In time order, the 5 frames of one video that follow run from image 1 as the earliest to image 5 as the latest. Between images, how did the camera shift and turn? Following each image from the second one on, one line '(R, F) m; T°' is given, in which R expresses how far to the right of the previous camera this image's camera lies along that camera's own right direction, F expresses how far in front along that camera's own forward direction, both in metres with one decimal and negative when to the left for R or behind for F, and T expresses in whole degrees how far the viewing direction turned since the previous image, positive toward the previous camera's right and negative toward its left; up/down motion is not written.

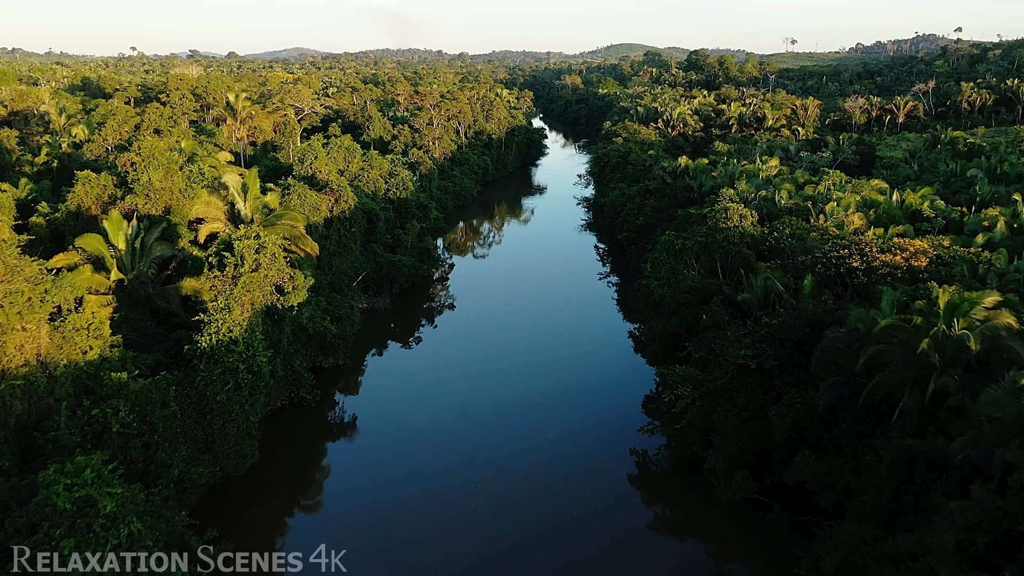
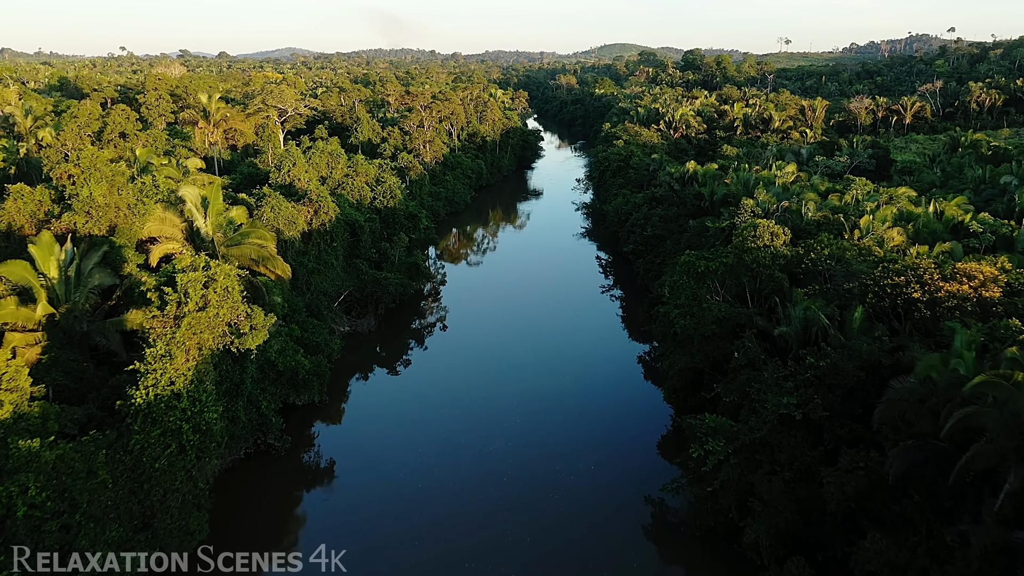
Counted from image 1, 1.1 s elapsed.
(-0.1, +2.4) m; 0°
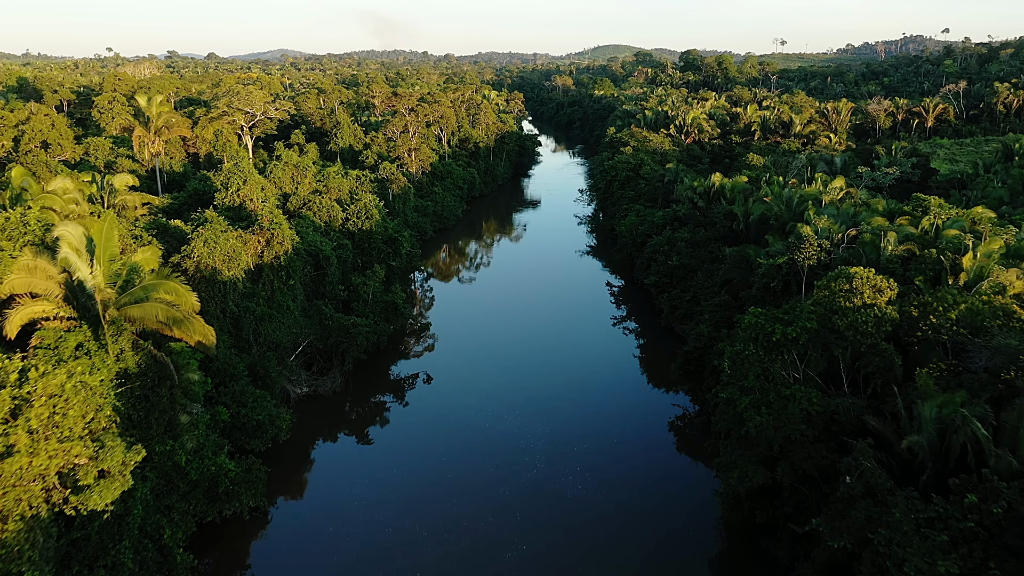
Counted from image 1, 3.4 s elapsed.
(-0.1, +4.5) m; 0°
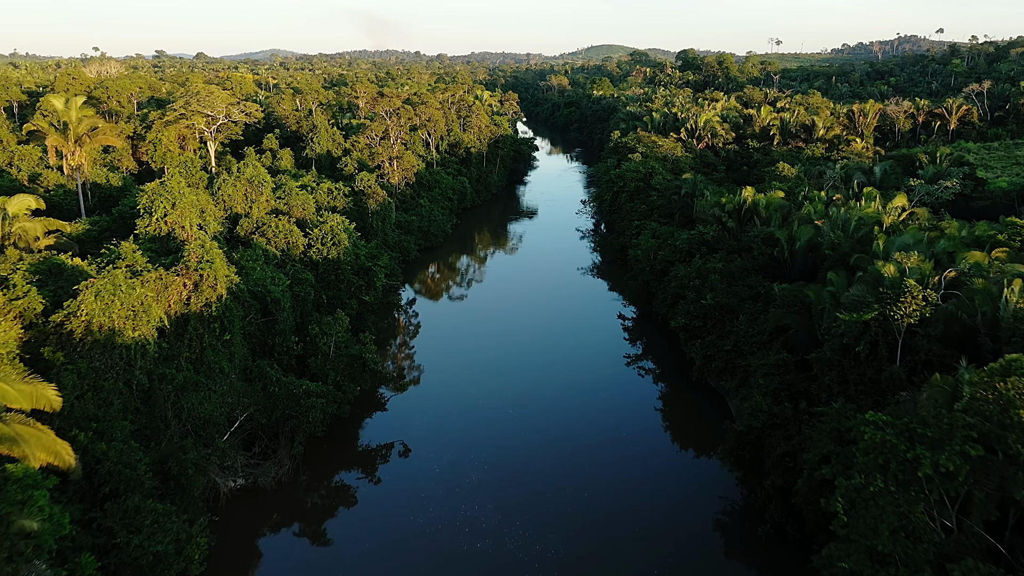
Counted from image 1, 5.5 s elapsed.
(-0.1, +4.2) m; 0°
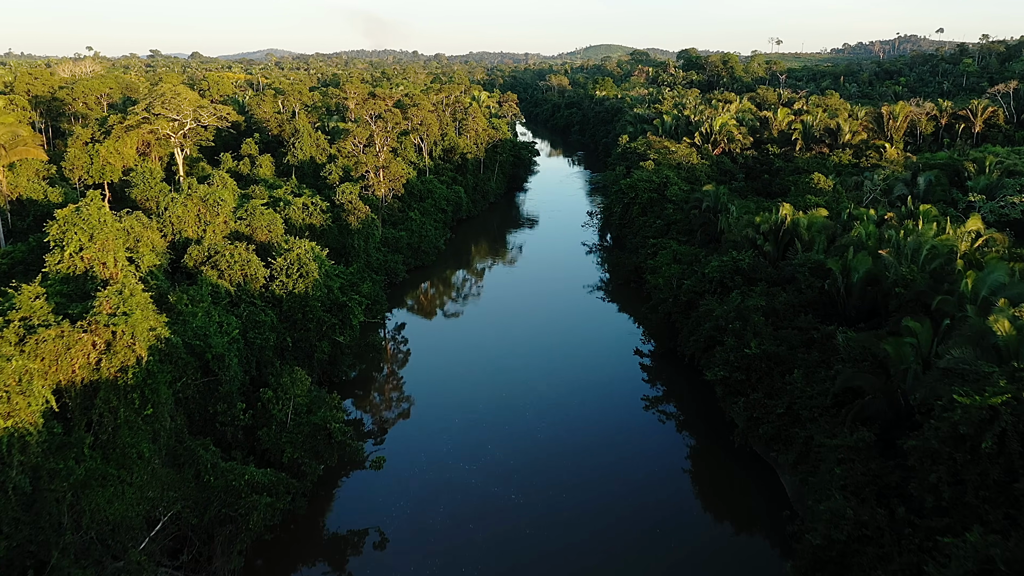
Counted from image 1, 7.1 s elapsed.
(-0.1, +3.3) m; 0°
